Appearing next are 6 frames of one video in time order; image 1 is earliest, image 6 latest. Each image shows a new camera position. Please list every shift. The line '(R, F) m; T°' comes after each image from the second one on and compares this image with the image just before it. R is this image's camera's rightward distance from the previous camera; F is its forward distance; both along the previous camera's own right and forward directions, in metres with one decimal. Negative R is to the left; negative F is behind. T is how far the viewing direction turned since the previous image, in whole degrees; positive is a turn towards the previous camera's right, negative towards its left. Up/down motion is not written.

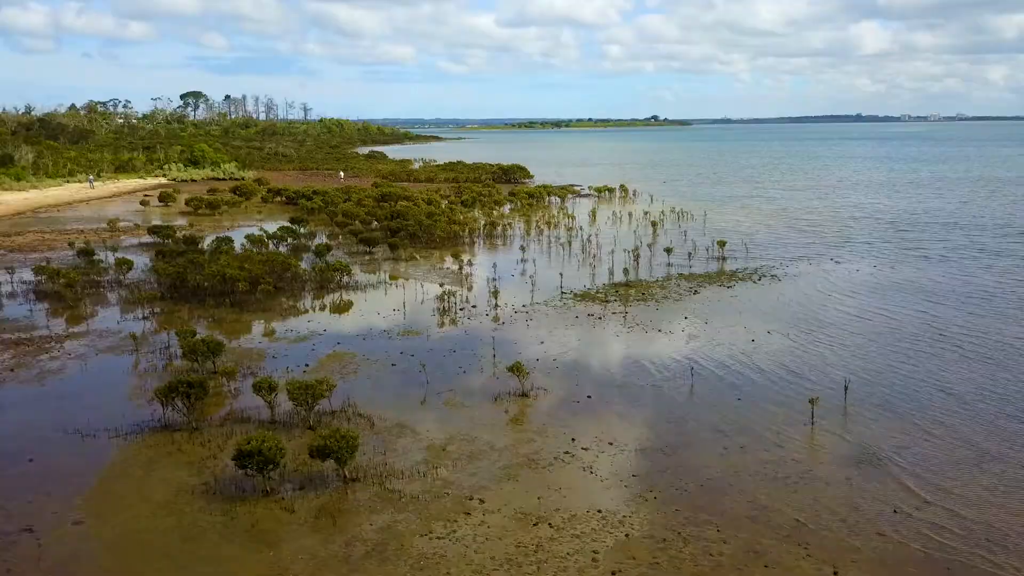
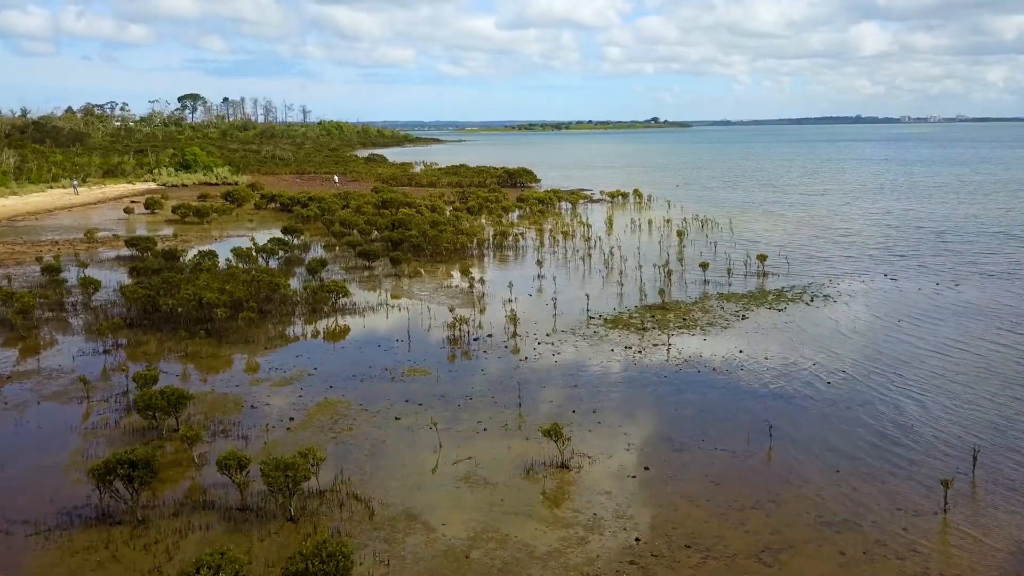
(-0.3, +2.6) m; 0°
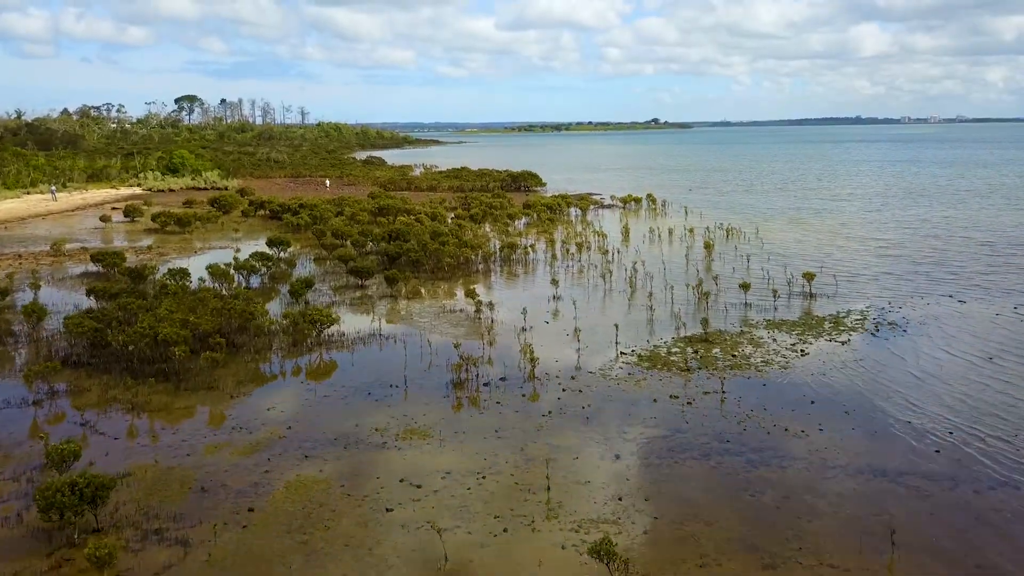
(-0.2, +2.8) m; 0°
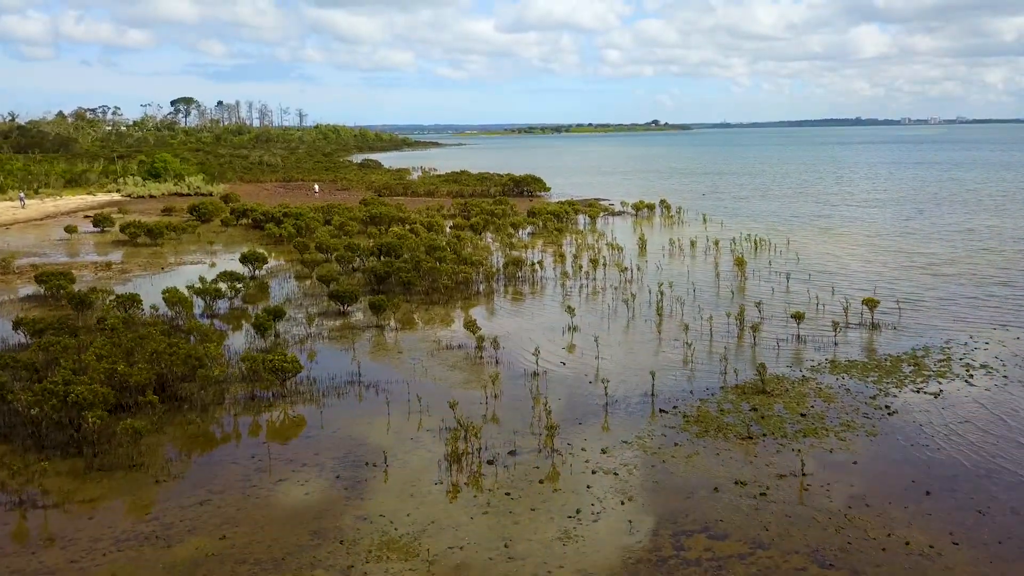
(-0.1, +3.1) m; 0°
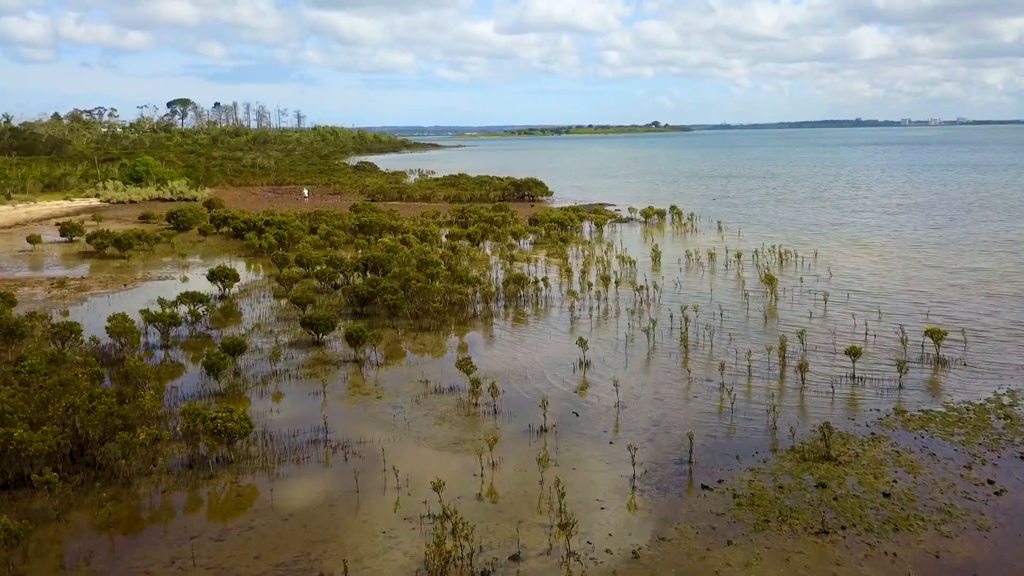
(0.0, +2.6) m; 0°
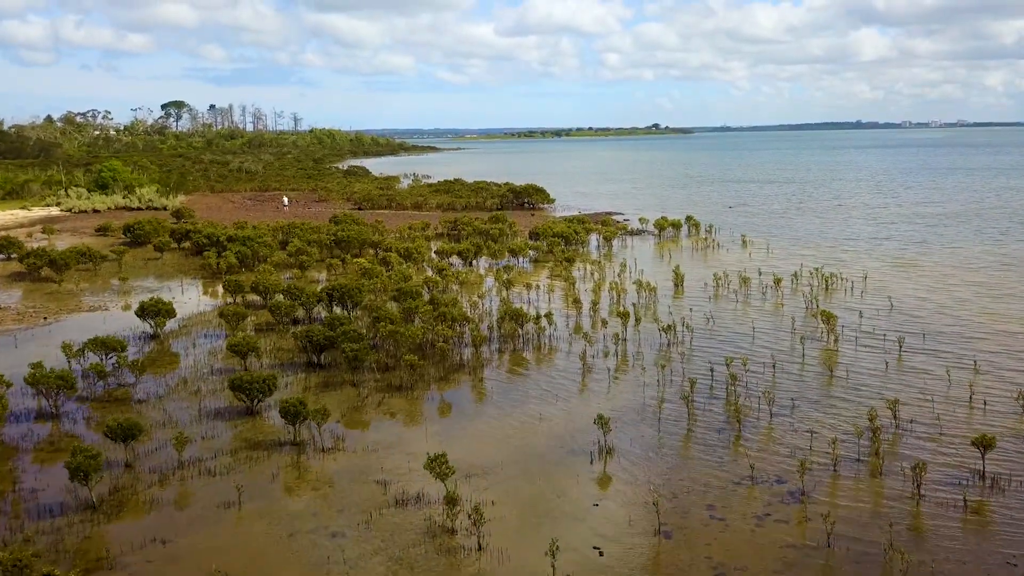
(+0.1, +4.0) m; 0°
